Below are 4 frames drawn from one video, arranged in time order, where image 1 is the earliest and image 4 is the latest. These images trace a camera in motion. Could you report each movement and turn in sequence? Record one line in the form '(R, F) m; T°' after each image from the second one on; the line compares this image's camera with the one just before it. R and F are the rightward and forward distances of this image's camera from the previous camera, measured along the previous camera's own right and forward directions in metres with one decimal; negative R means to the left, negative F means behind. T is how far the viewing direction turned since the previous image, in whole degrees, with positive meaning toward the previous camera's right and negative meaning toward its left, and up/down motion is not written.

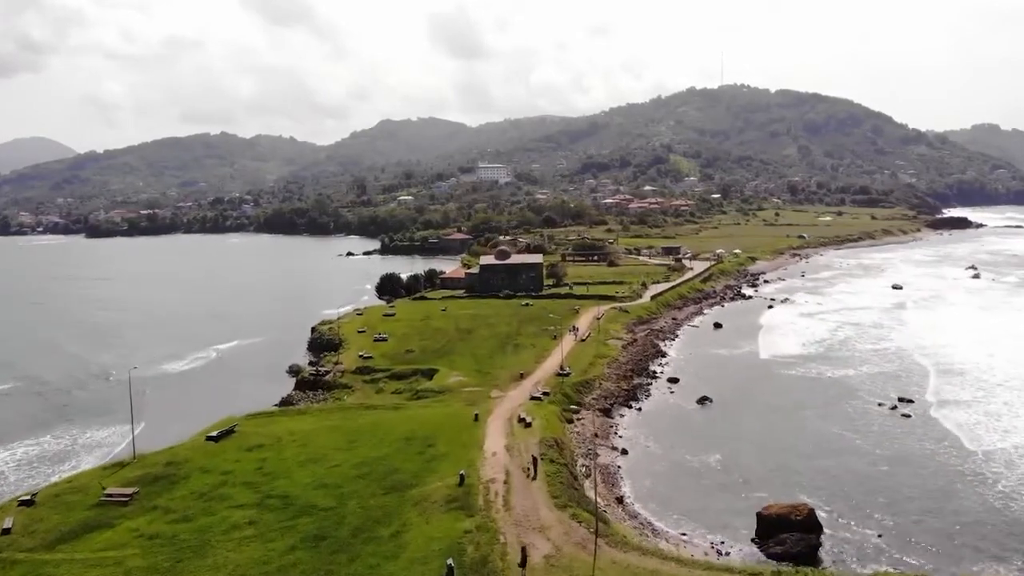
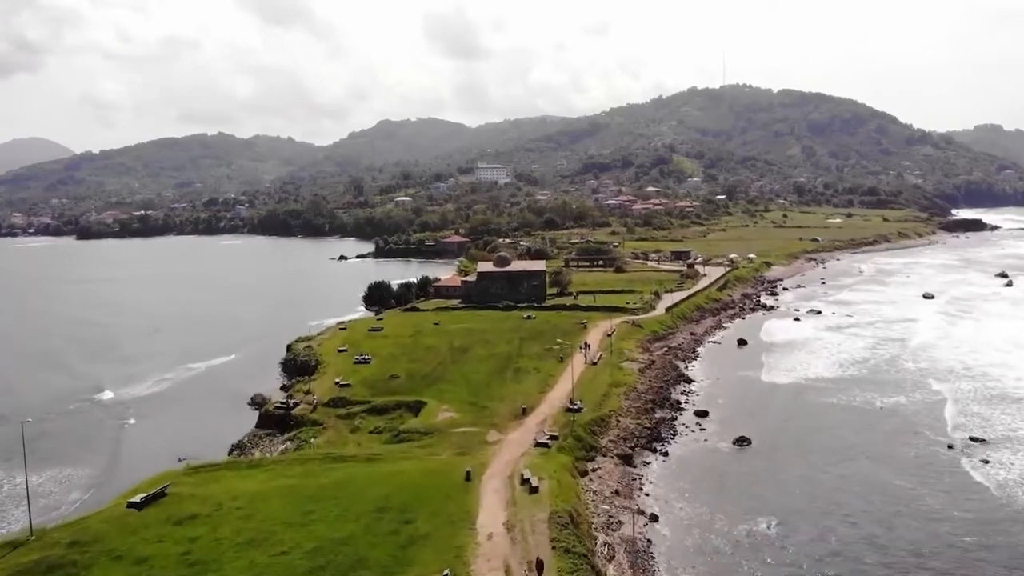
(-0.1, +7.4) m; 0°
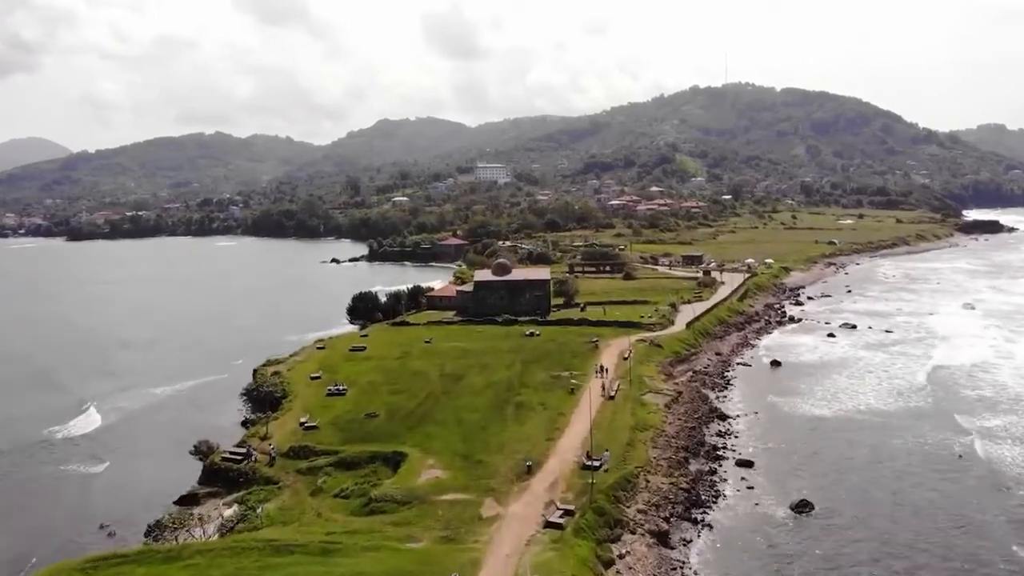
(-0.1, +7.9) m; 0°
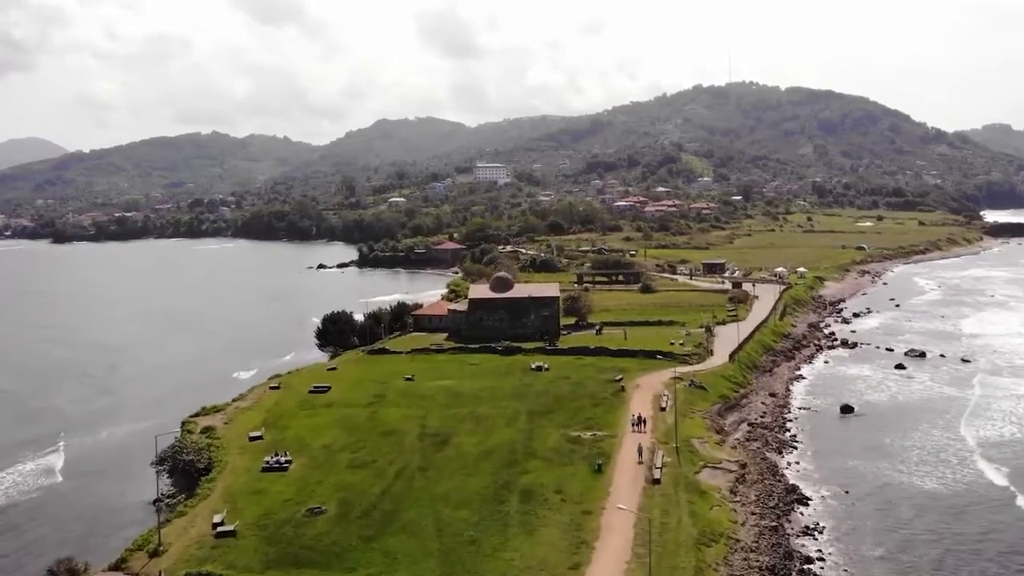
(-0.2, +11.7) m; 0°
